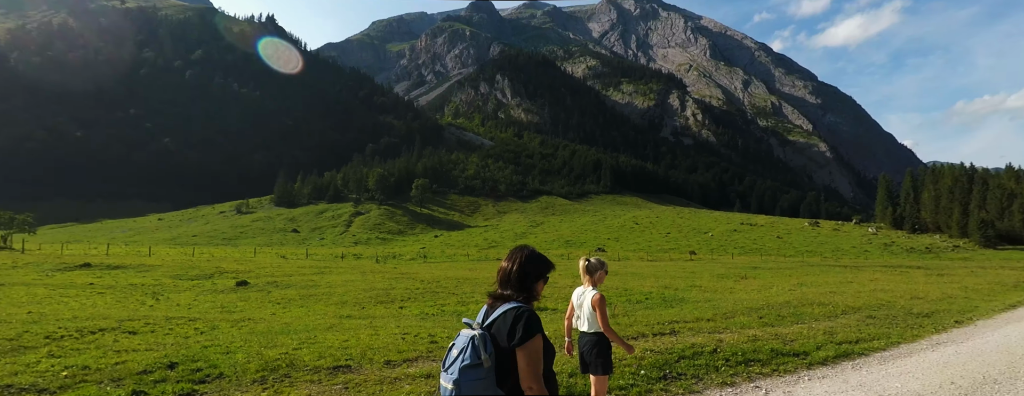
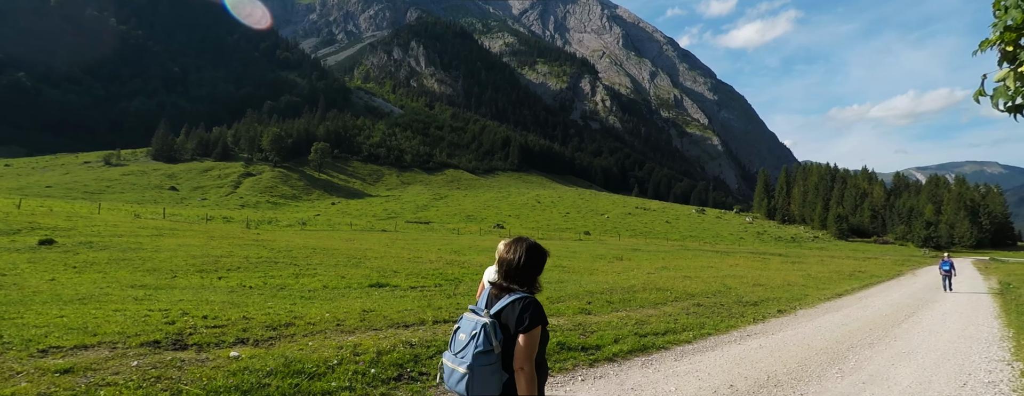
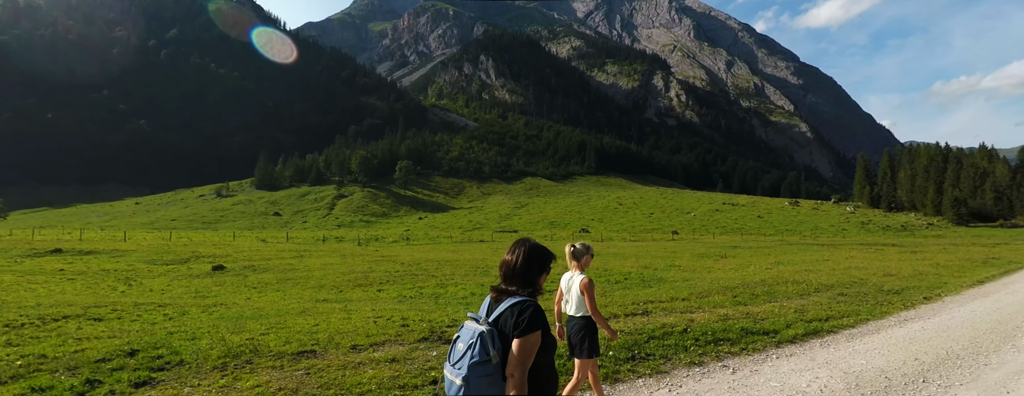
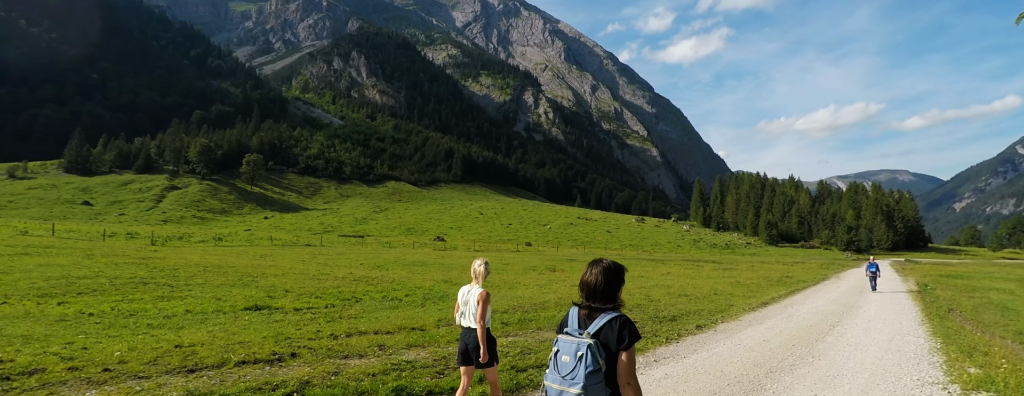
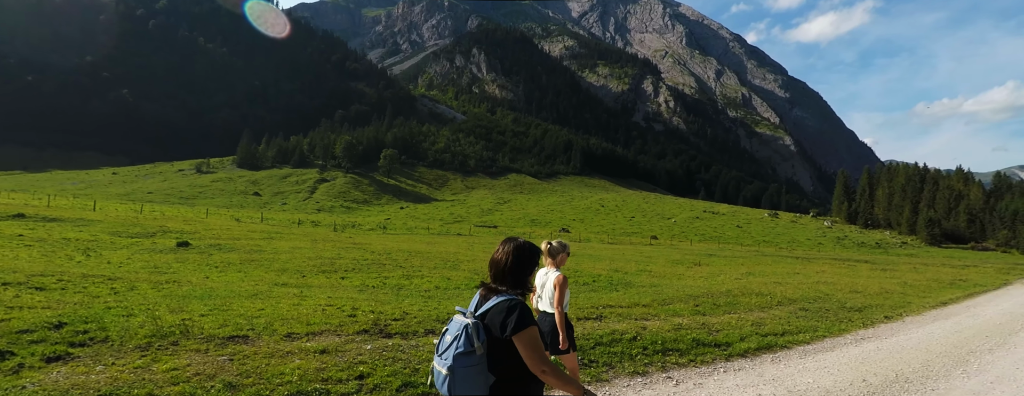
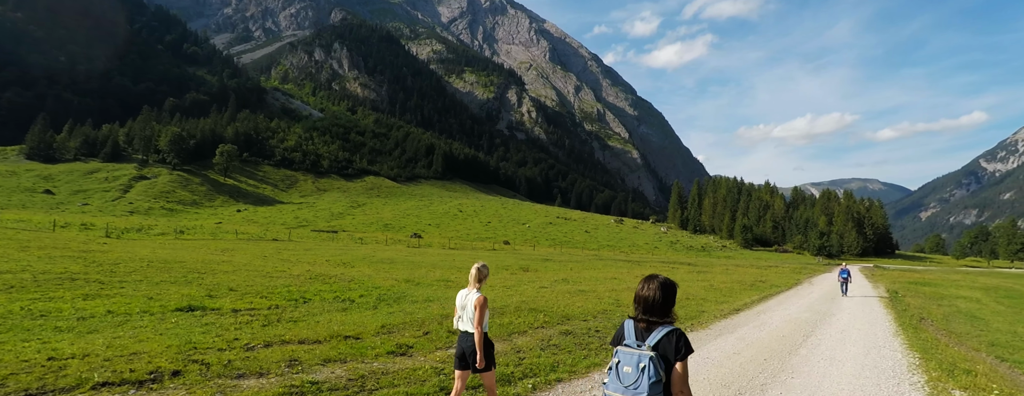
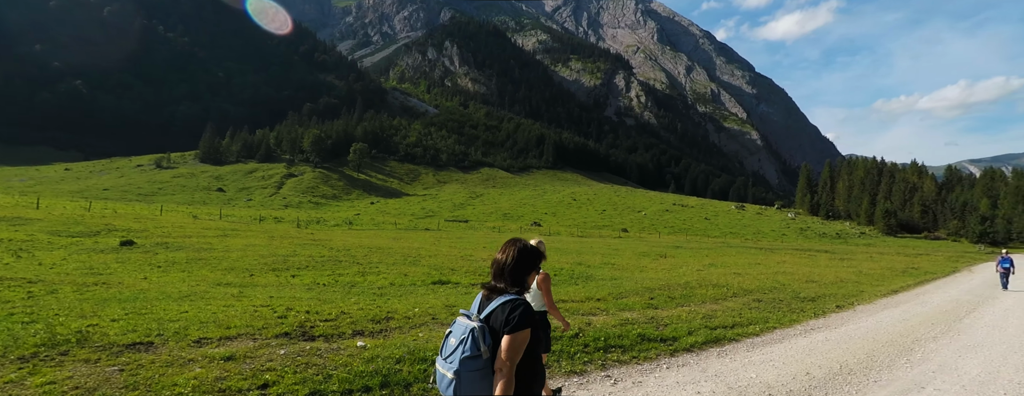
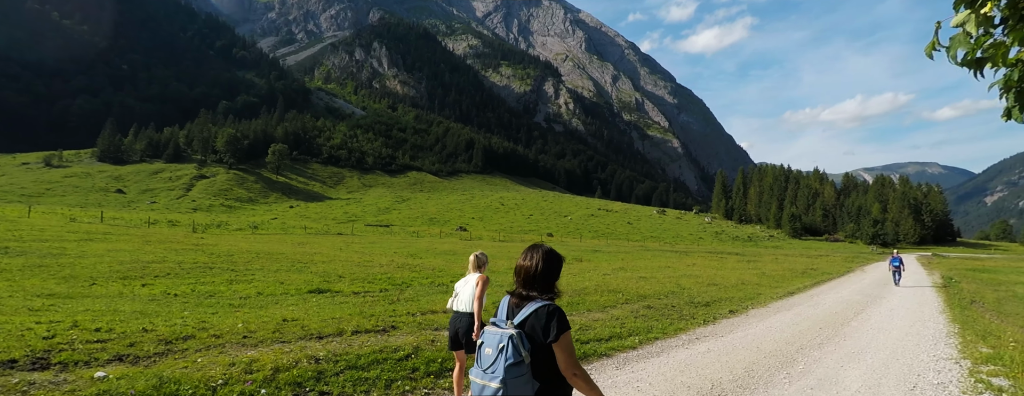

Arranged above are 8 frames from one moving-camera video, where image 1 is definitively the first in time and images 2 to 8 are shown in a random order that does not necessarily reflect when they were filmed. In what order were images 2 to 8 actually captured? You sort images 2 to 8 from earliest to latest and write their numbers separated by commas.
3, 5, 7, 2, 8, 4, 6
